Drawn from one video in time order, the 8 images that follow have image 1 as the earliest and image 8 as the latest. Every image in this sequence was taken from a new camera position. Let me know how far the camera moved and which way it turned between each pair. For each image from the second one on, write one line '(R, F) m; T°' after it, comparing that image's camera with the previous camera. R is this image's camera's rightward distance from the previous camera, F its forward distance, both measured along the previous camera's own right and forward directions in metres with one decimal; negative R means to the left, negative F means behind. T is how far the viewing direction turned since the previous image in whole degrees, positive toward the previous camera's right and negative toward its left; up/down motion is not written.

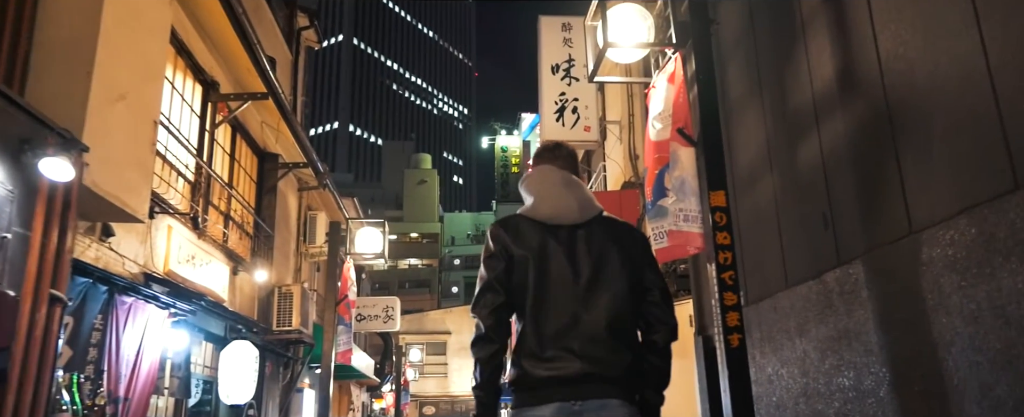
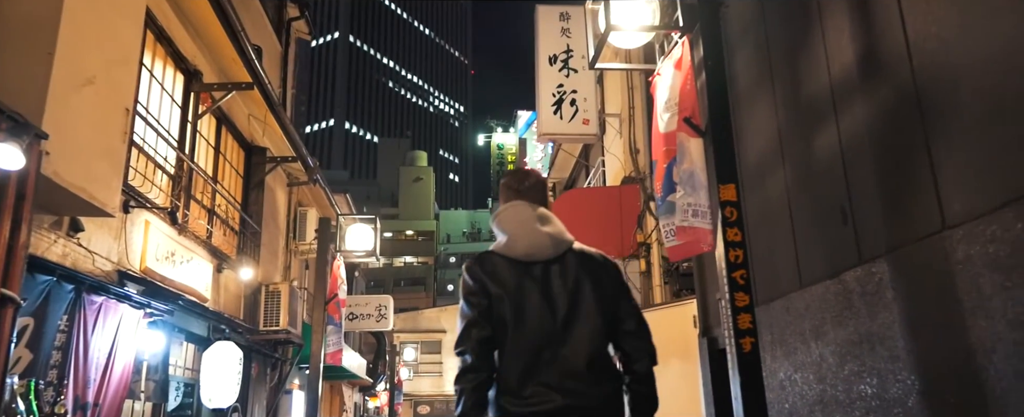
(0.0, +0.4) m; 0°
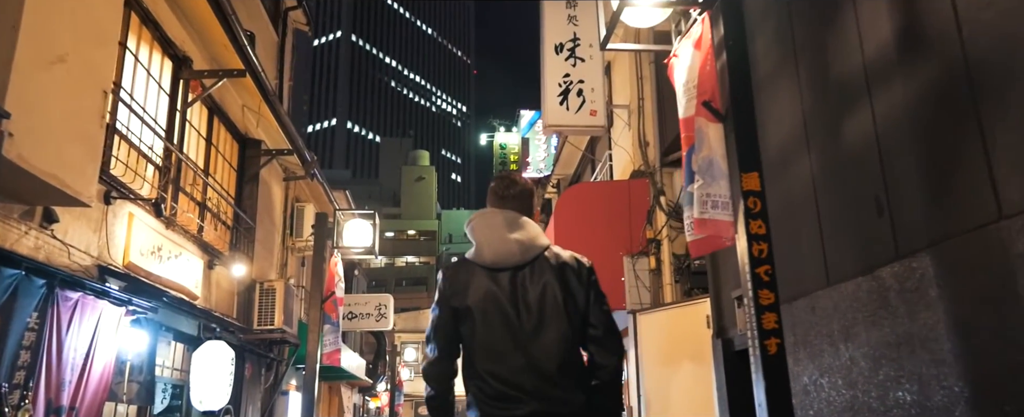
(0.0, +0.4) m; 0°
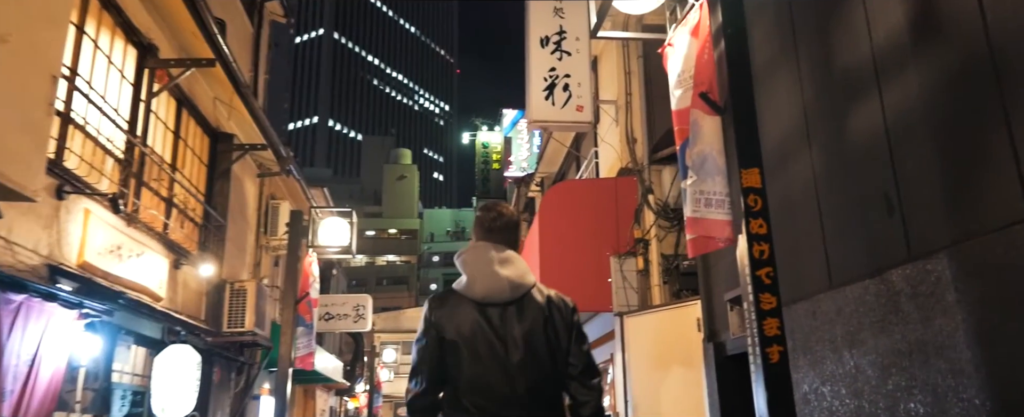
(0.0, +0.4) m; +1°
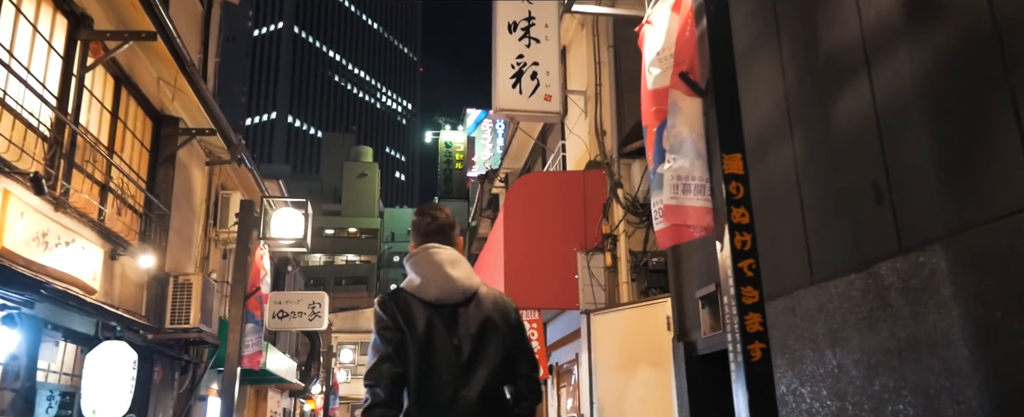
(0.0, +0.4) m; +3°
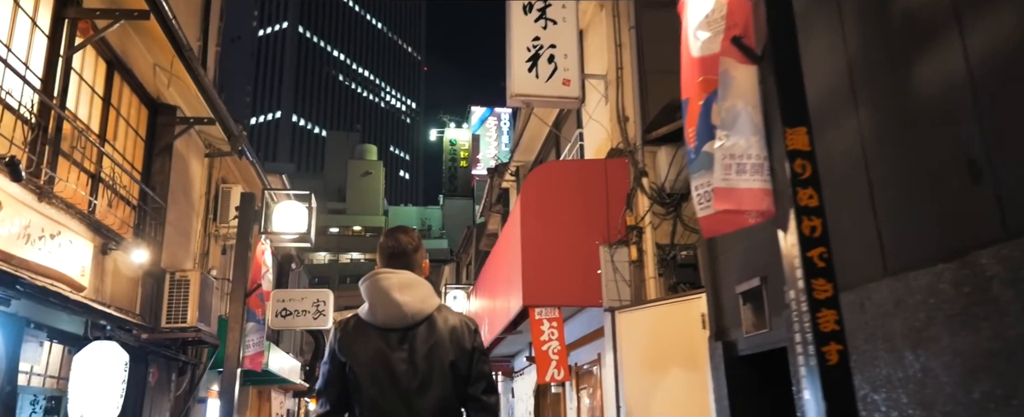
(-0.2, +0.6) m; 0°
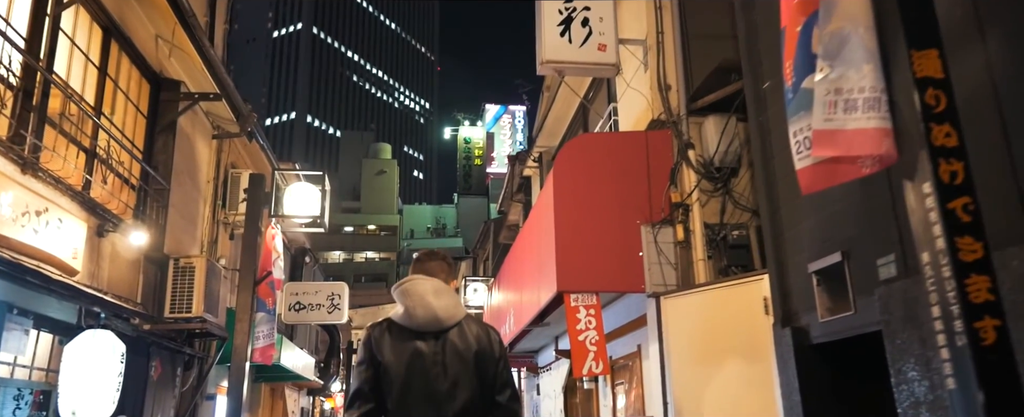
(-0.2, +0.8) m; -1°
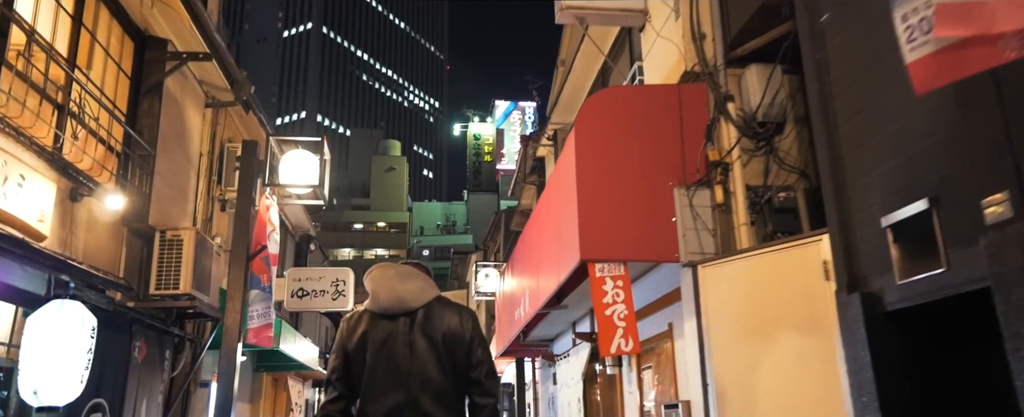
(-0.1, +0.8) m; -1°
